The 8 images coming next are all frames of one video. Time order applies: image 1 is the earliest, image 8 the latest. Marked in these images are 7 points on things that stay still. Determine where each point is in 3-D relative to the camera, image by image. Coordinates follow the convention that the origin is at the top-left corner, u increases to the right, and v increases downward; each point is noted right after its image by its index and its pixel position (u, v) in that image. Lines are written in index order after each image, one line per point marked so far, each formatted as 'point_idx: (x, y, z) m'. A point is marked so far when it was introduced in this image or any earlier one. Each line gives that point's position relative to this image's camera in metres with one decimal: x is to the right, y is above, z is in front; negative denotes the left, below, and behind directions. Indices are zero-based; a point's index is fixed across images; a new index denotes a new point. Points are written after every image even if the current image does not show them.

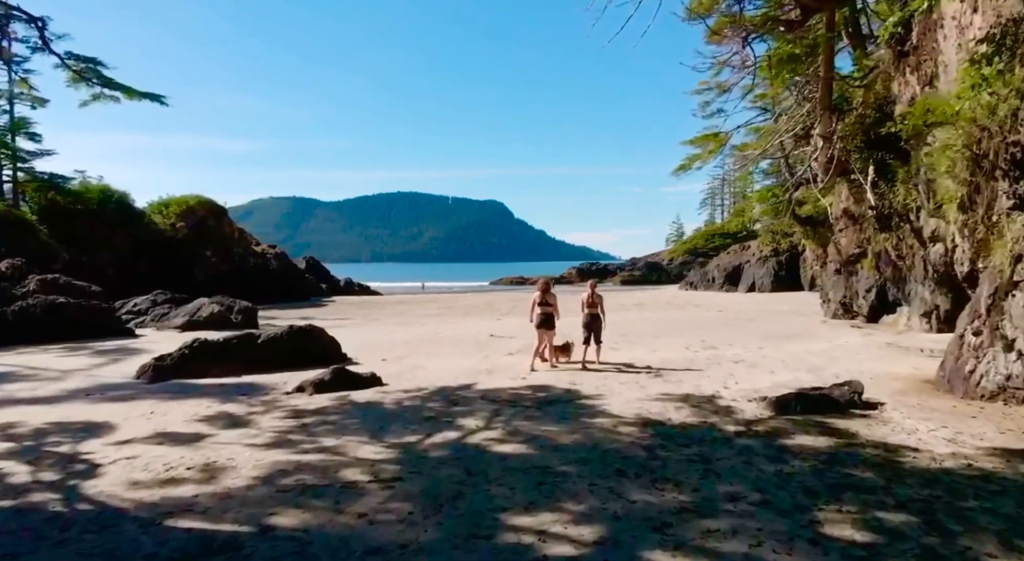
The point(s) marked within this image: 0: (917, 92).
0: (+5.1, +2.4, +8.6) m
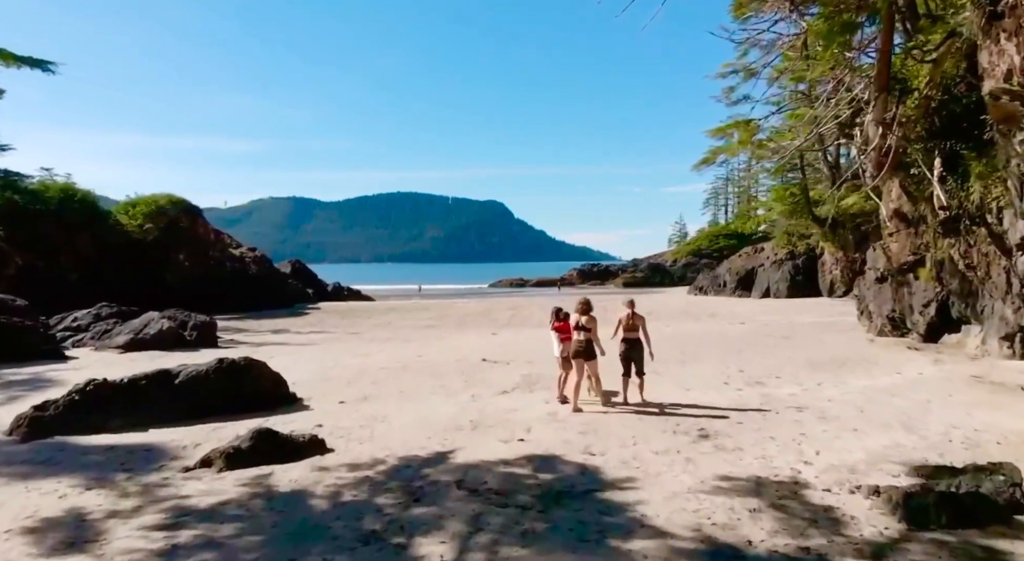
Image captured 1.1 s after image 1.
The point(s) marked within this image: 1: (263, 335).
0: (+5.1, +2.2, +6.9) m
1: (-5.3, -1.2, +14.4) m
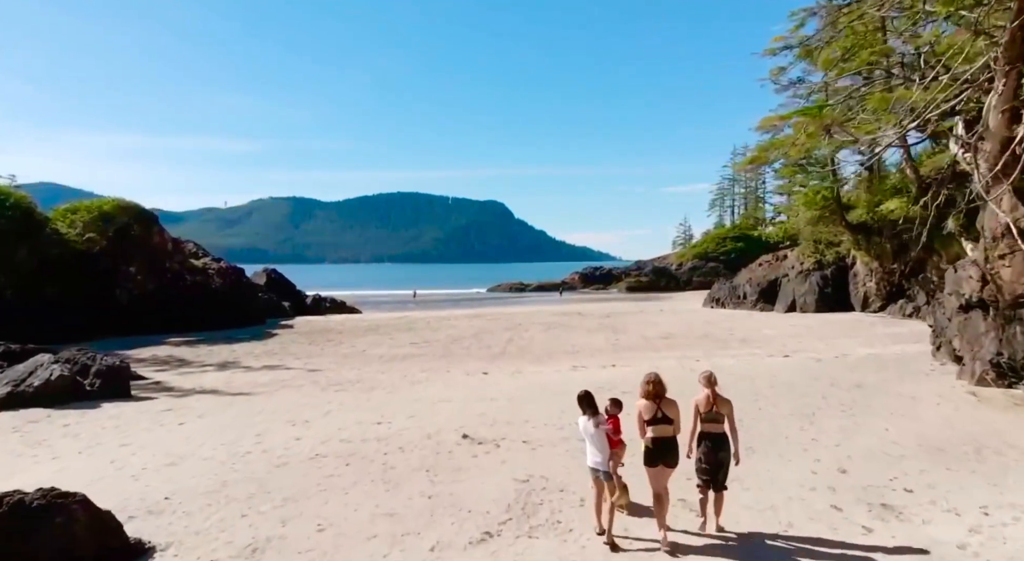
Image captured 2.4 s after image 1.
0: (+5.0, +1.8, +4.3) m
1: (-5.4, -1.6, +11.9) m
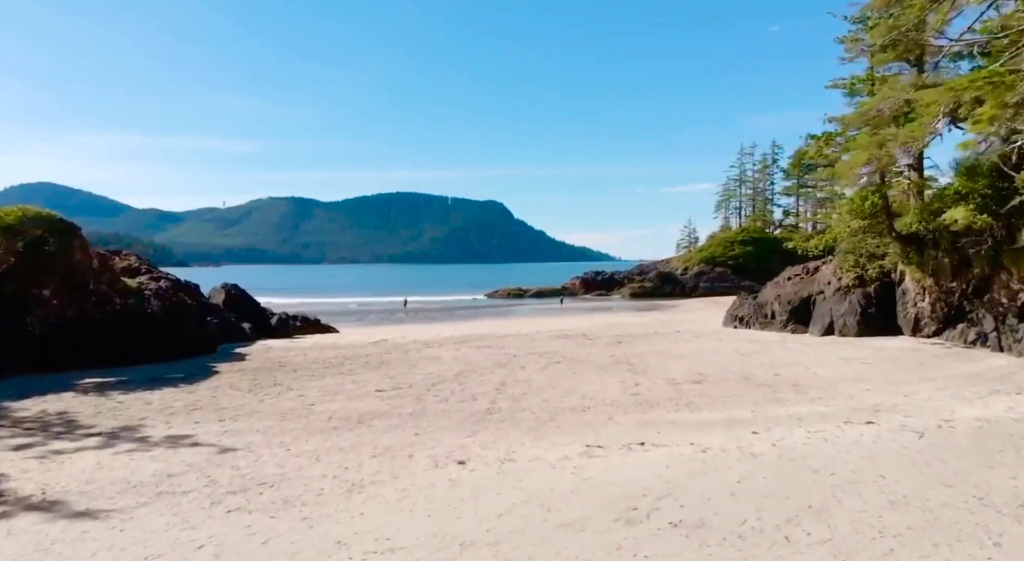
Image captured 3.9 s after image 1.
0: (+4.9, +1.2, +1.1) m
1: (-5.5, -2.2, +8.7) m
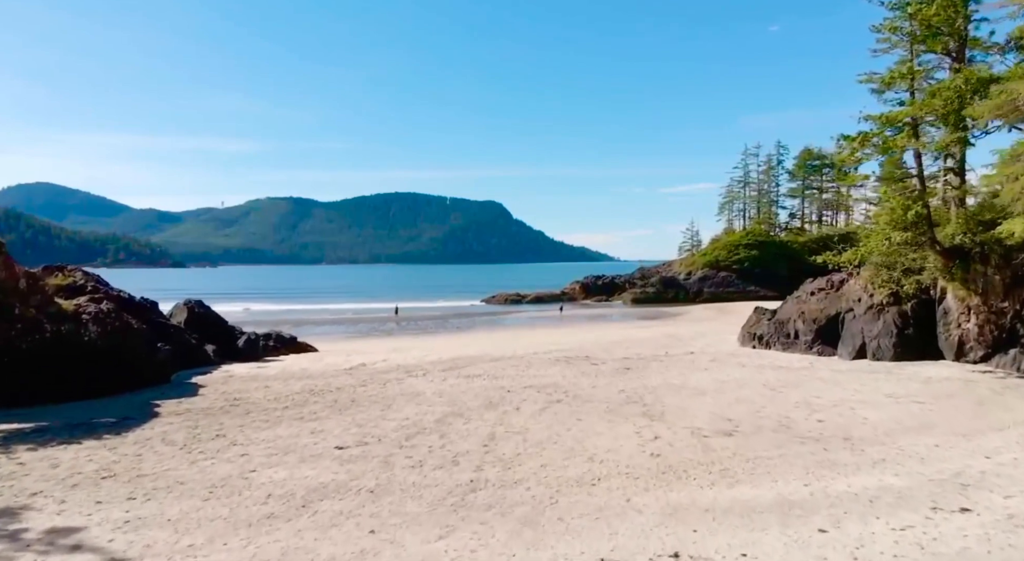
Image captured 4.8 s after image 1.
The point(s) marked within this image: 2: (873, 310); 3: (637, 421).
0: (+4.8, +0.7, -1.0) m
1: (-5.6, -2.6, +6.5) m
2: (+10.1, -0.8, +19.0) m
3: (+2.0, -2.3, +11.1) m
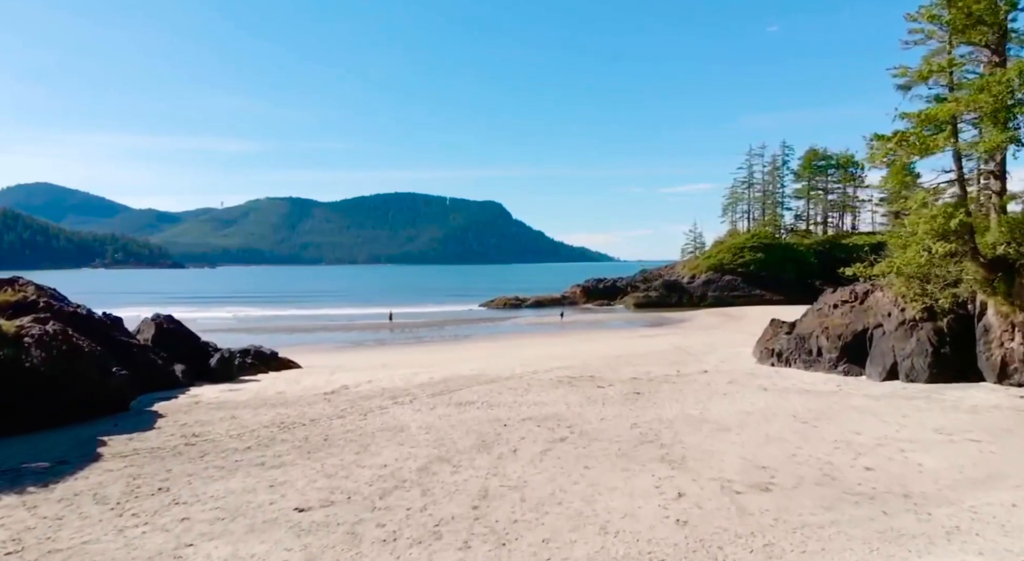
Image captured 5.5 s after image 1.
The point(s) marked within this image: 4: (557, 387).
0: (+4.7, +0.4, -2.7) m
1: (-5.7, -3.0, +4.9) m
2: (+10.0, -1.2, +17.4) m
3: (+2.0, -2.6, +9.4) m
4: (+1.0, -2.5, +15.8) m
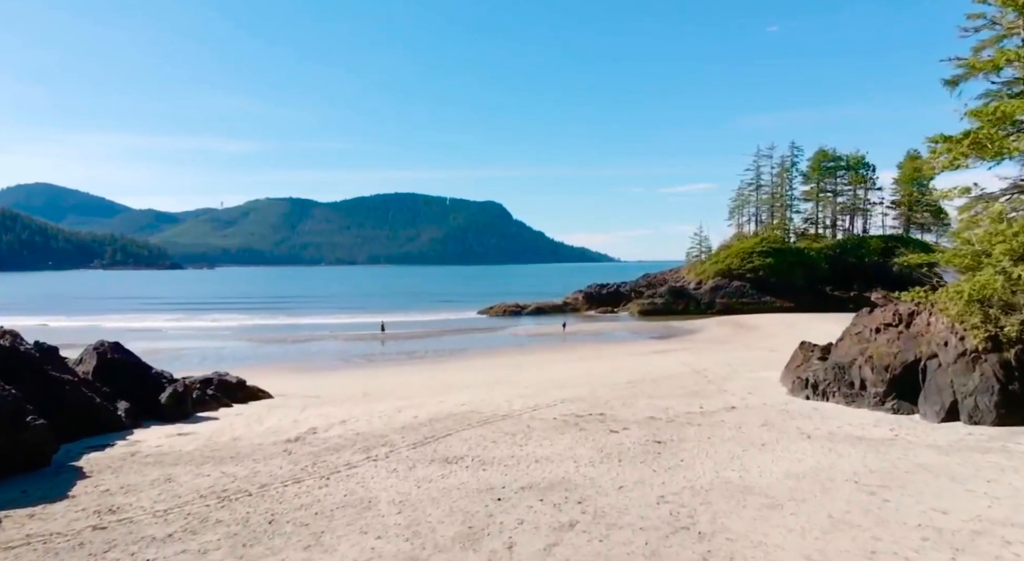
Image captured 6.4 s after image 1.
0: (+4.6, -0.1, -5.1) m
1: (-5.8, -3.5, +2.5) m
2: (+10.0, -1.7, +15.0) m
3: (+1.9, -3.2, +7.0) m
4: (+1.0, -3.0, +13.4) m
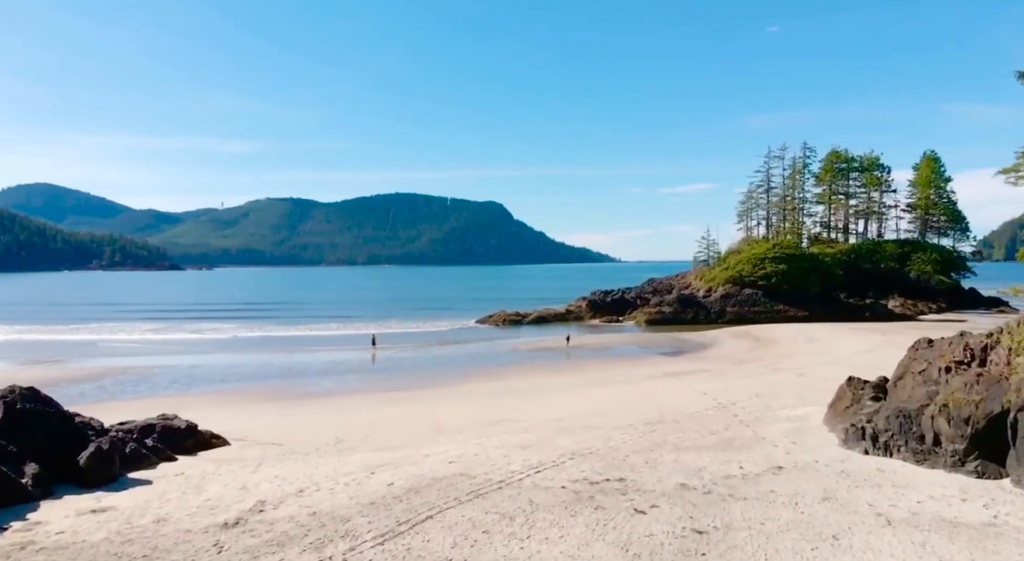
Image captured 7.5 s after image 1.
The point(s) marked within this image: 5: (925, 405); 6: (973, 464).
0: (+4.6, -0.8, -7.9) m
1: (-5.8, -4.1, -0.3) m
2: (+9.9, -2.3, +12.1) m
3: (+1.9, -3.8, +4.2) m
4: (+0.9, -3.6, +10.5) m
5: (+8.5, -2.5, +14.1) m
6: (+8.6, -3.4, +12.7) m
